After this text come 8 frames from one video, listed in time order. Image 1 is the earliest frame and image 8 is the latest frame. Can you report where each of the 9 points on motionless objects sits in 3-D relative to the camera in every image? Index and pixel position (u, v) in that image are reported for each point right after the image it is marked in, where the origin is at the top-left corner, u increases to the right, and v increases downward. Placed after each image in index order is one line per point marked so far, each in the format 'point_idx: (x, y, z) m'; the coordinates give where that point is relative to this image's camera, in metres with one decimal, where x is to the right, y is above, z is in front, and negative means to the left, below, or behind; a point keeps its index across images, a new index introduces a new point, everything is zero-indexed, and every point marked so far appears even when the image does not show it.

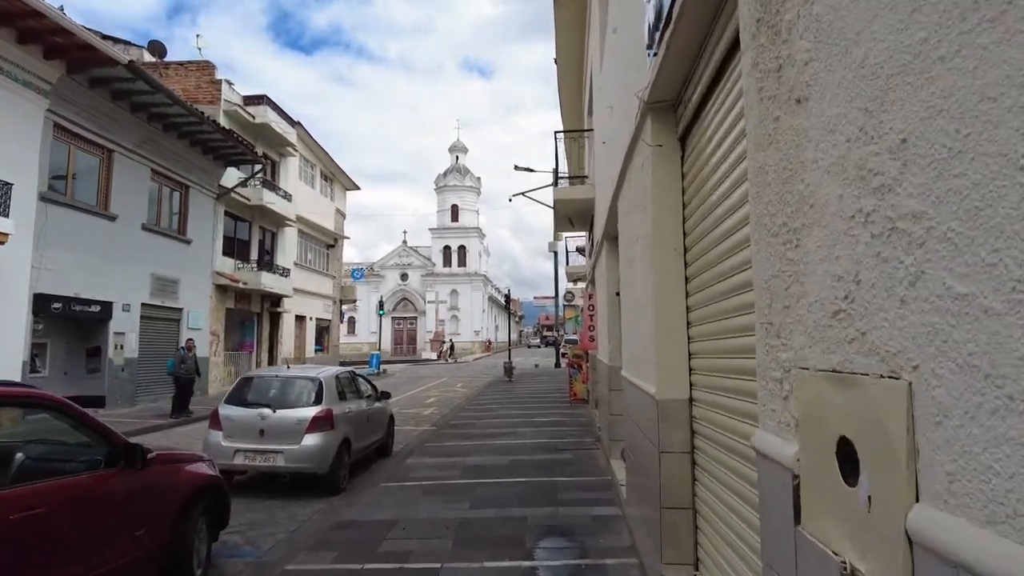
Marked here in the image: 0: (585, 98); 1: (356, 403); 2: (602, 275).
0: (+1.4, +3.6, +12.4) m
1: (-2.1, -1.6, +8.8) m
2: (+1.2, +0.2, +8.8) m
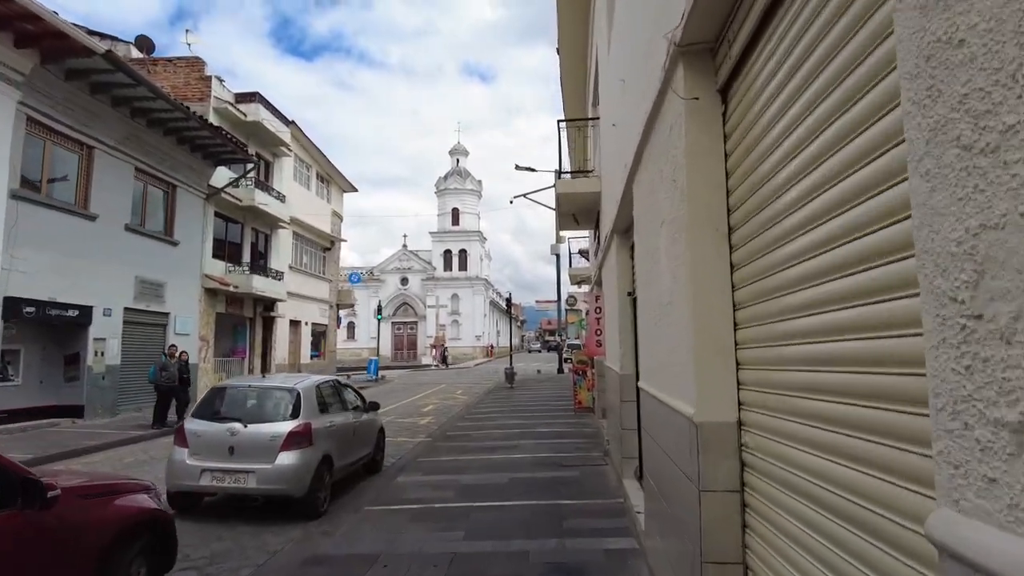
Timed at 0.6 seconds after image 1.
0: (+1.4, +3.6, +11.6) m
1: (-2.1, -1.6, +8.0) m
2: (+1.2, +0.2, +8.0) m
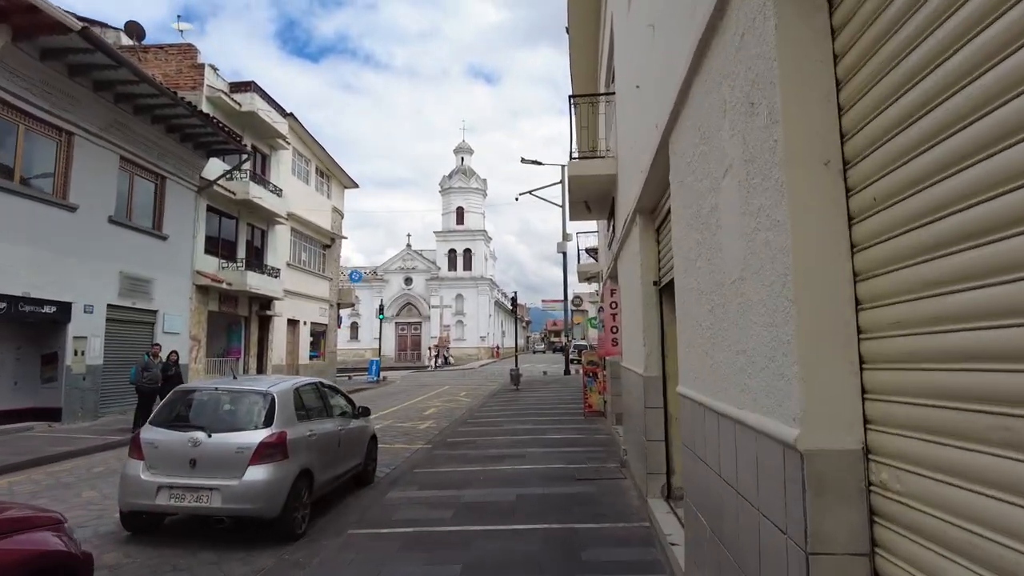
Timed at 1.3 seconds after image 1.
0: (+1.5, +3.7, +10.6) m
1: (-2.0, -1.5, +7.0) m
2: (+1.3, +0.3, +7.0) m
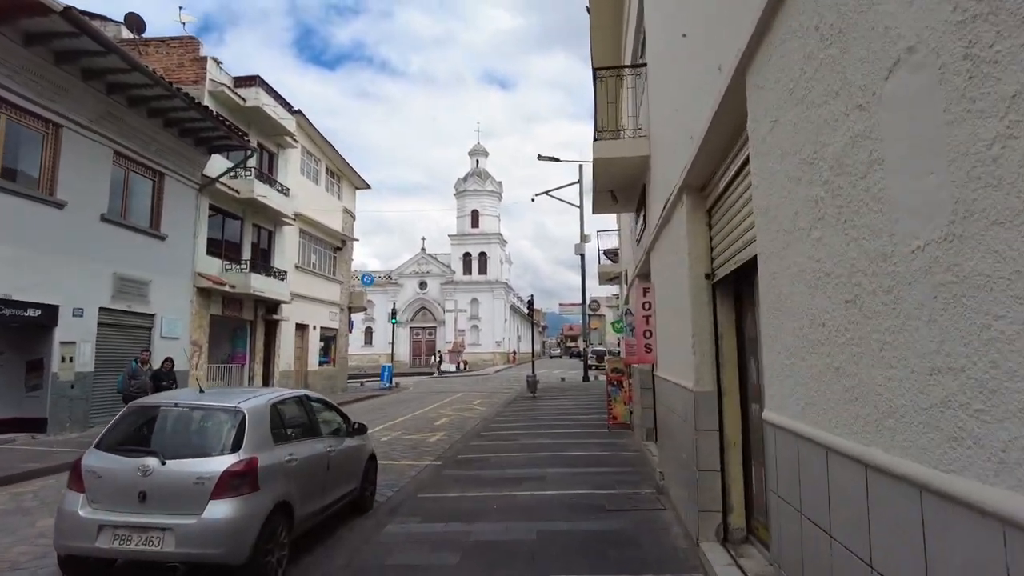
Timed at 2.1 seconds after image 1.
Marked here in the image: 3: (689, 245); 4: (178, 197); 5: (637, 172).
0: (+1.7, +3.7, +9.5) m
1: (-1.9, -1.4, +6.0) m
2: (+1.5, +0.3, +5.9) m
3: (+1.4, +0.4, +5.3) m
4: (-8.9, +2.4, +17.4) m
5: (+1.7, +1.6, +8.7) m
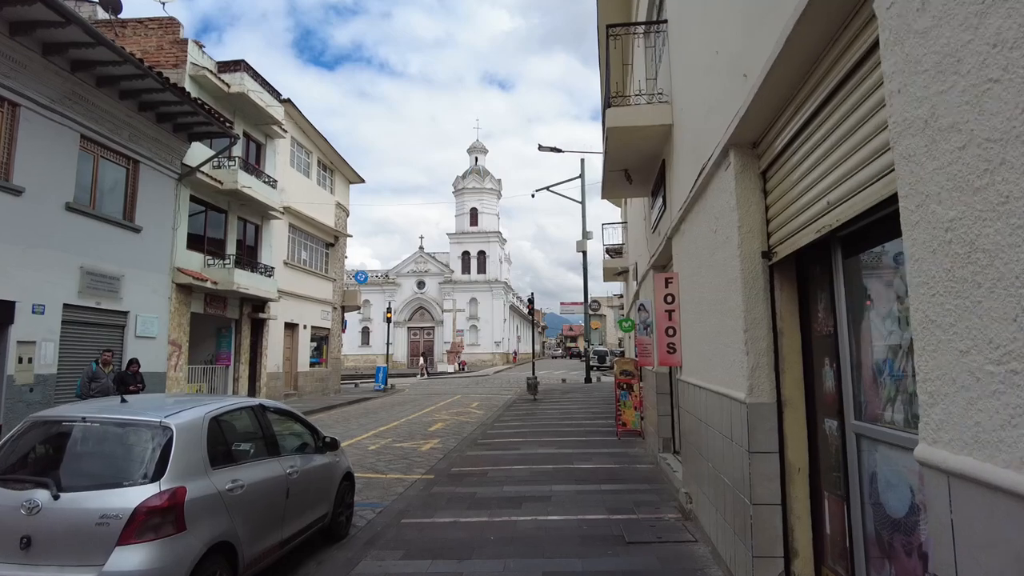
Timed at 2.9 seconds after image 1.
0: (+1.7, +3.8, +8.4) m
1: (-1.9, -1.3, +4.9) m
2: (+1.5, +0.4, +4.8) m
3: (+1.4, +0.5, +4.2) m
4: (-8.9, +2.5, +16.2) m
5: (+1.7, +1.7, +7.6) m
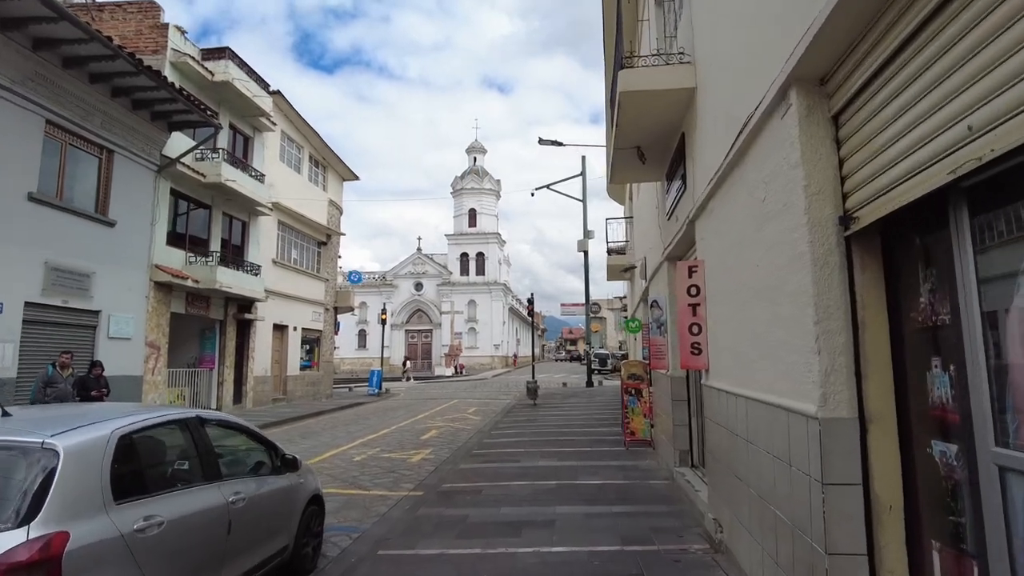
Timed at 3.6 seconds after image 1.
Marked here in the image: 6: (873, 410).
0: (+1.7, +3.9, +7.5) m
1: (-1.9, -1.2, +3.9) m
2: (+1.4, +0.5, +3.8) m
3: (+1.4, +0.6, +3.2) m
4: (-8.9, +2.6, +15.3) m
5: (+1.6, +1.7, +6.6) m
6: (+1.6, -0.5, +2.9) m
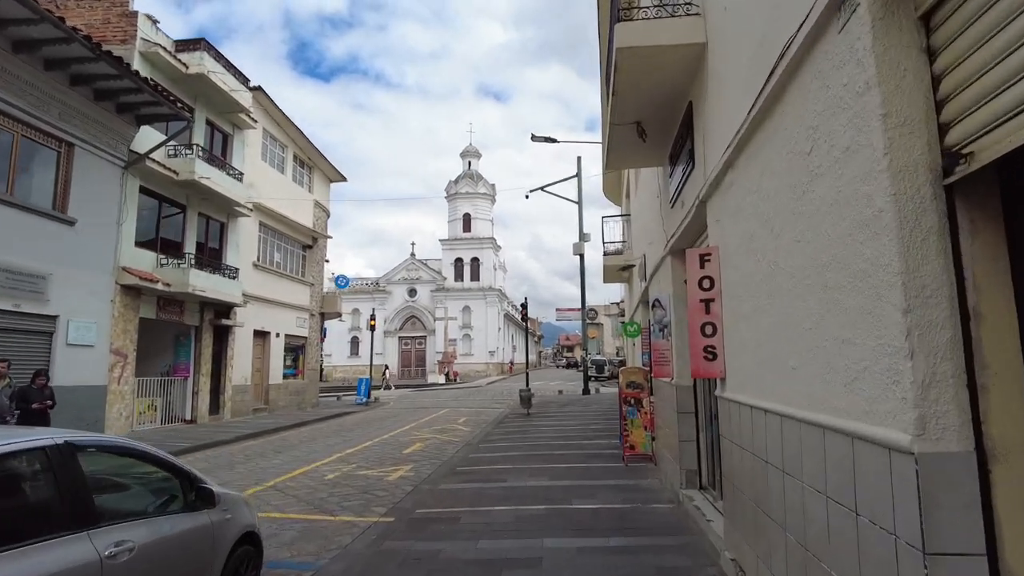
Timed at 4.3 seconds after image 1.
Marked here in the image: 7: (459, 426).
0: (+1.5, +3.9, +6.5) m
1: (-2.0, -1.2, +2.9) m
2: (+1.3, +0.6, +2.8) m
3: (+1.2, +0.7, +2.2) m
4: (-9.1, +2.5, +14.3) m
5: (+1.4, +1.8, +5.7) m
6: (+1.5, -0.5, +2.0) m
7: (-1.4, -3.7, +17.7) m
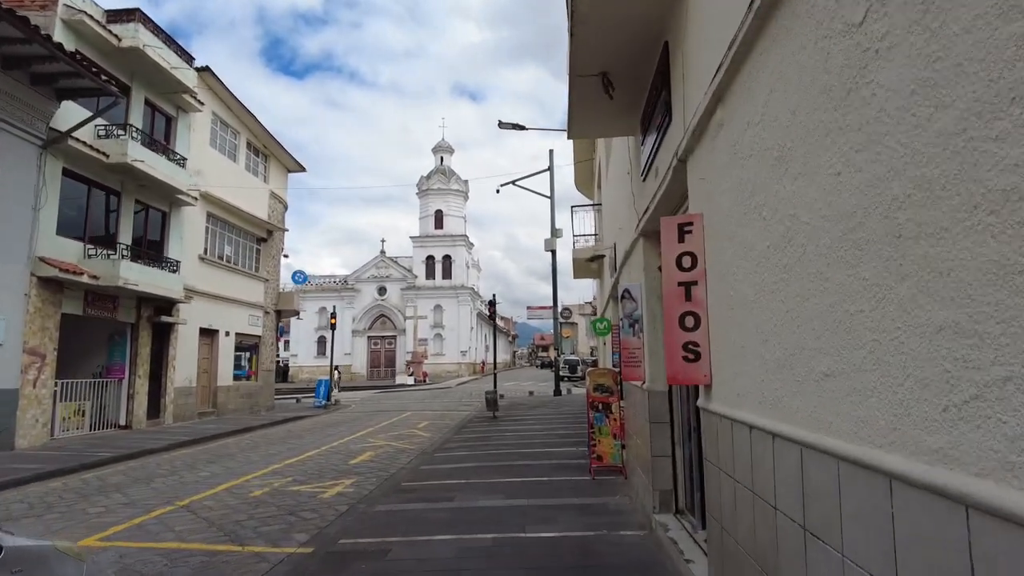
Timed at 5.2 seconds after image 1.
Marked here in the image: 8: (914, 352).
0: (+1.0, +4.0, +5.4) m
1: (-2.4, -1.0, +1.6) m
2: (+0.9, +0.7, +1.7) m
3: (+0.9, +0.8, +1.1) m
4: (-9.9, +2.6, +12.7) m
5: (+1.0, +1.9, +4.5) m
6: (+1.1, -0.3, +0.9) m
7: (-2.3, -3.6, +16.5) m
8: (+0.9, -0.1, +1.5) m
